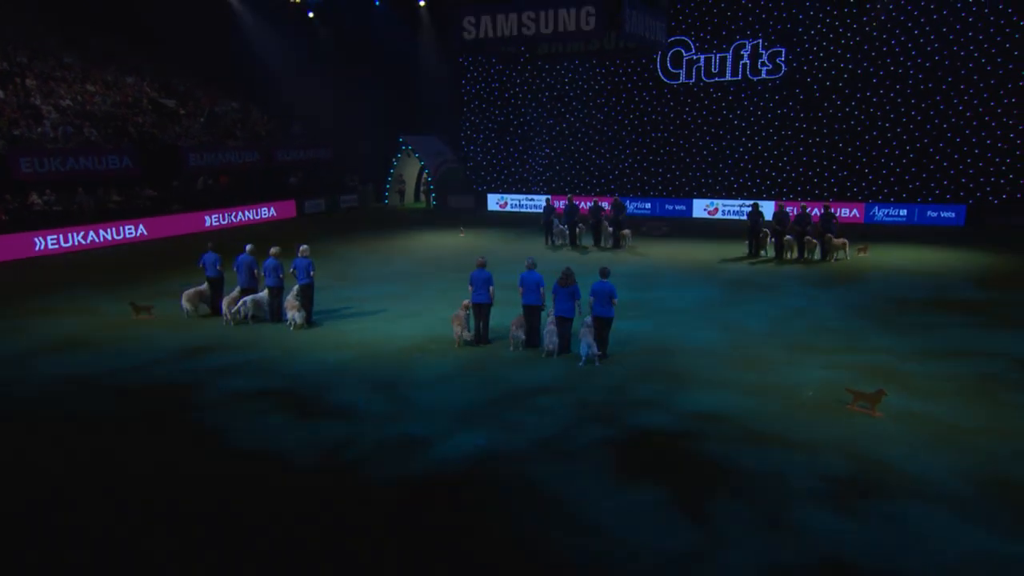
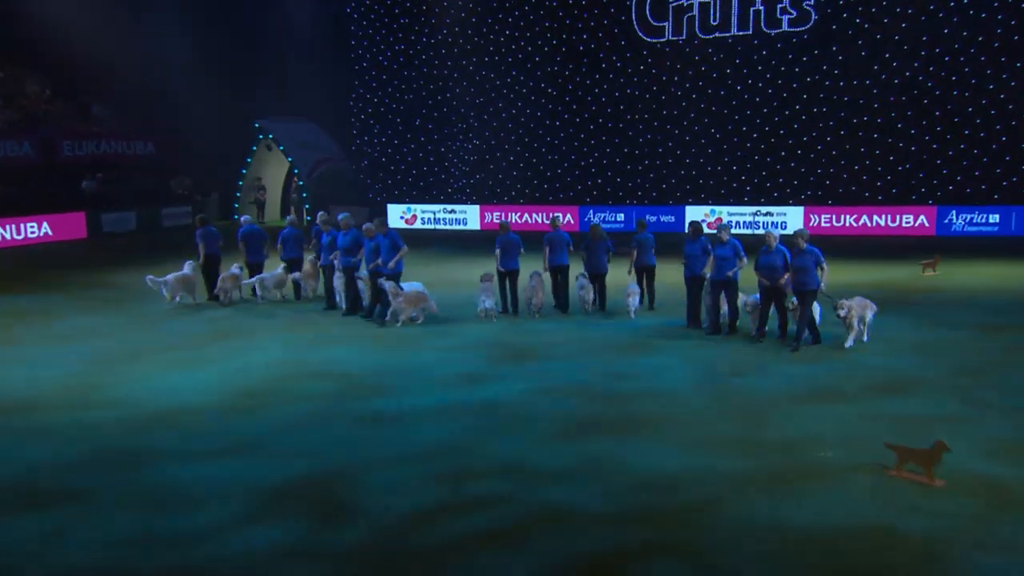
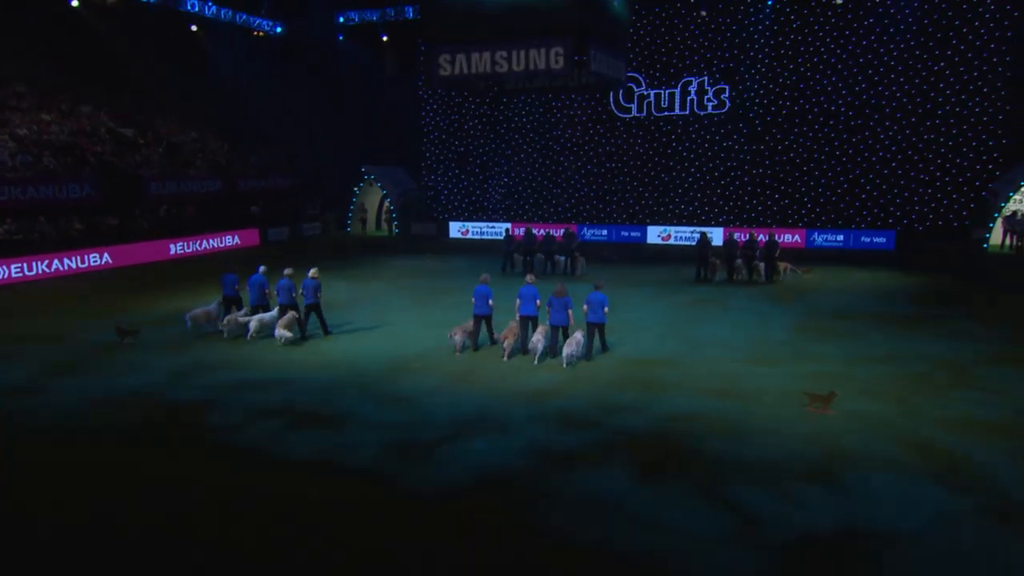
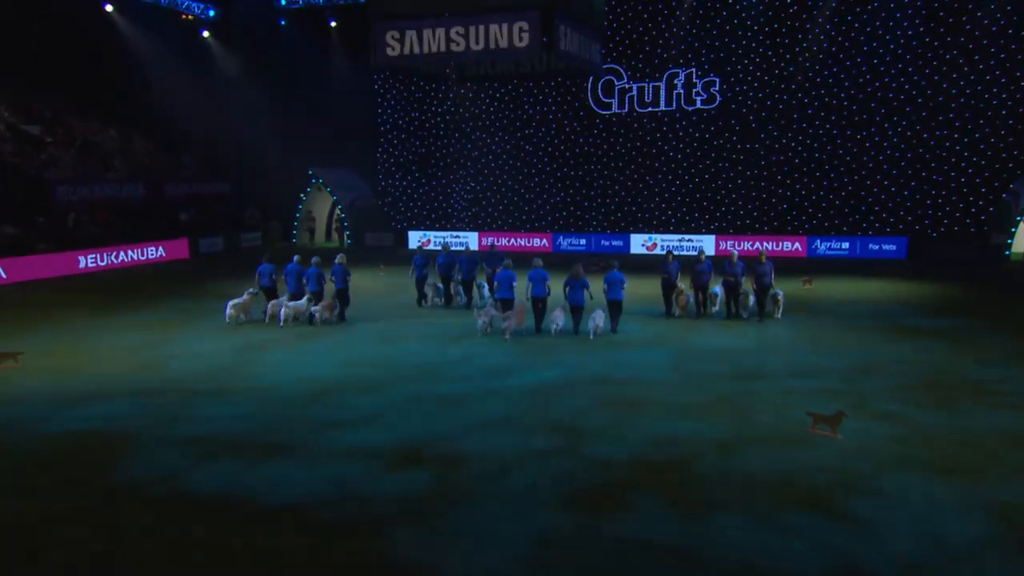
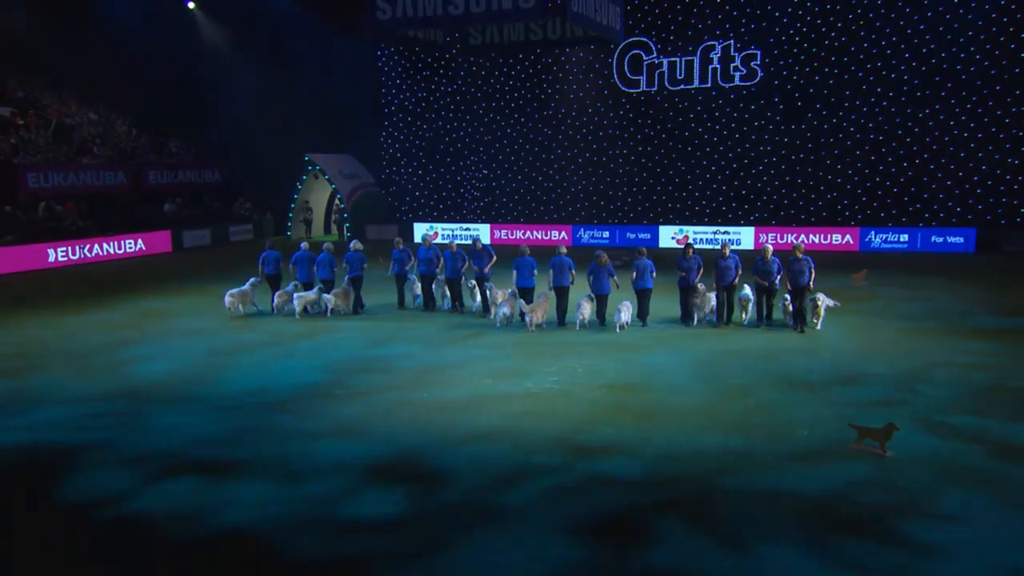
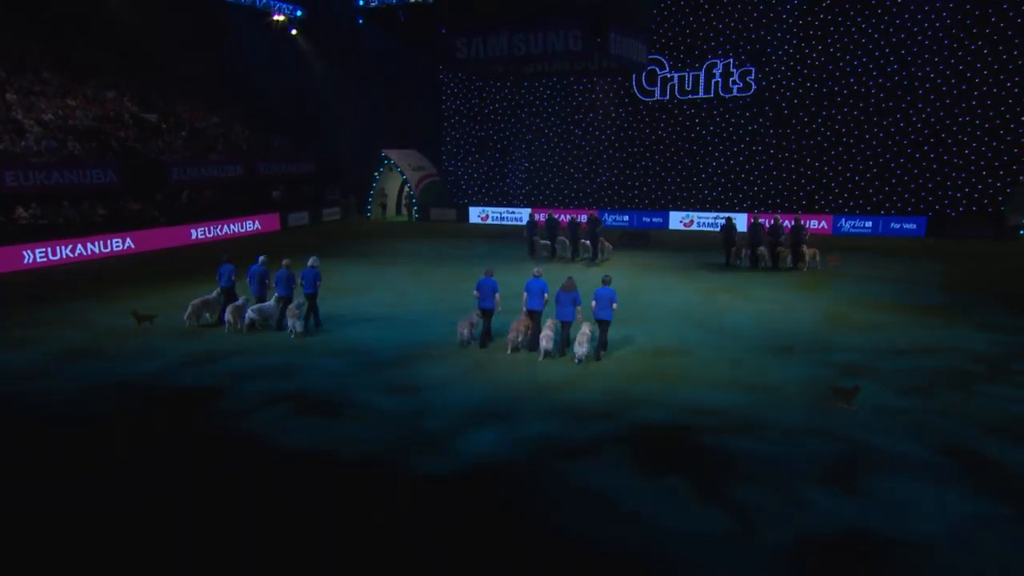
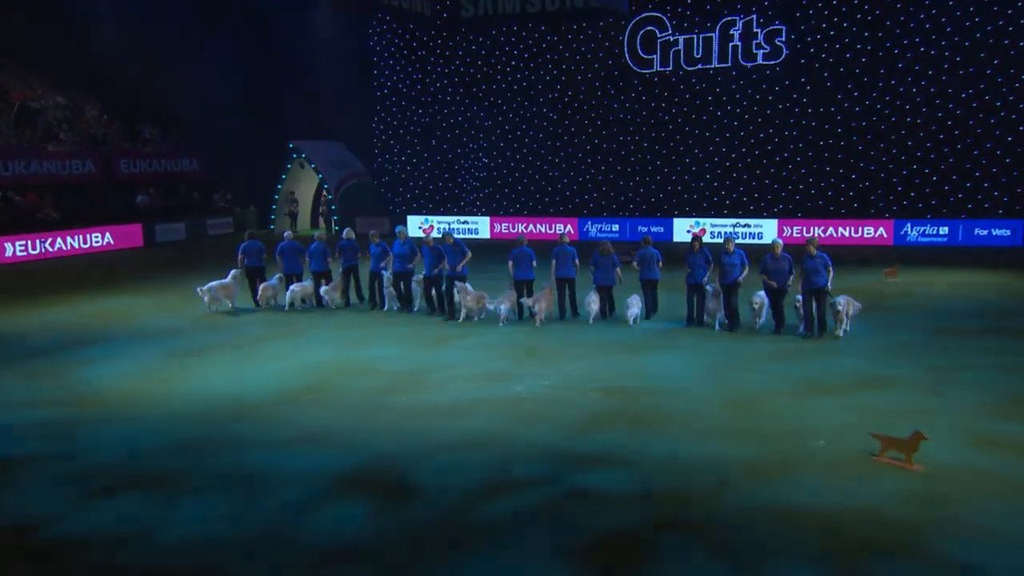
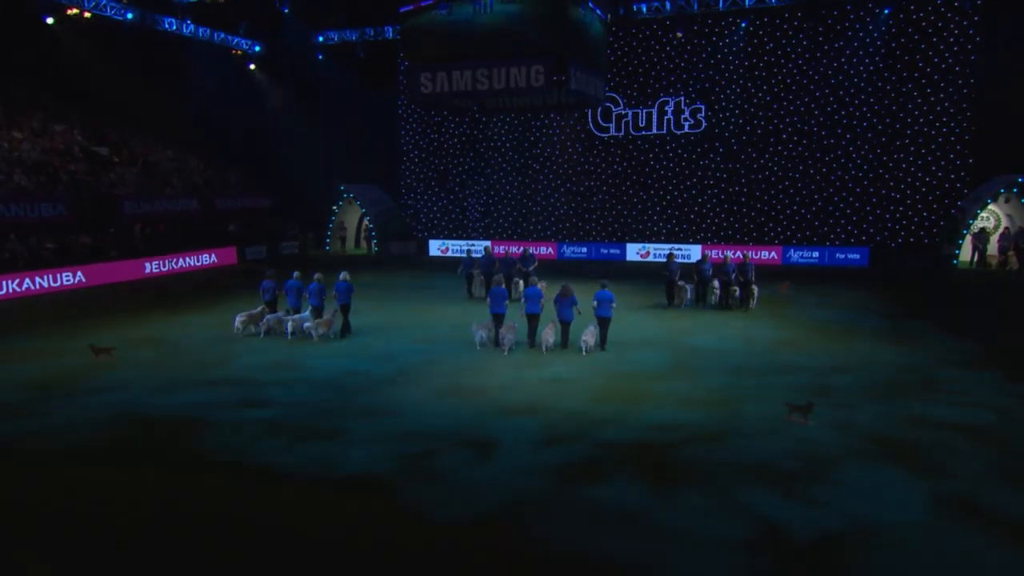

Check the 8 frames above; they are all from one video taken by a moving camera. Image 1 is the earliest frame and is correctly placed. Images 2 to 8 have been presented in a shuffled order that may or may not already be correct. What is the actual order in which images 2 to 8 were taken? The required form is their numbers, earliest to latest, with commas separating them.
6, 3, 8, 4, 5, 7, 2
